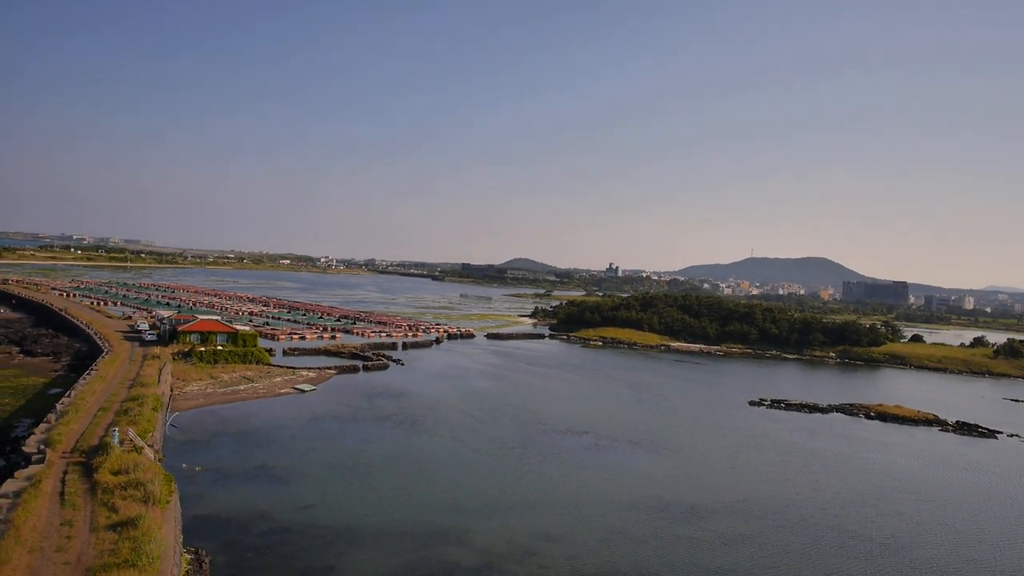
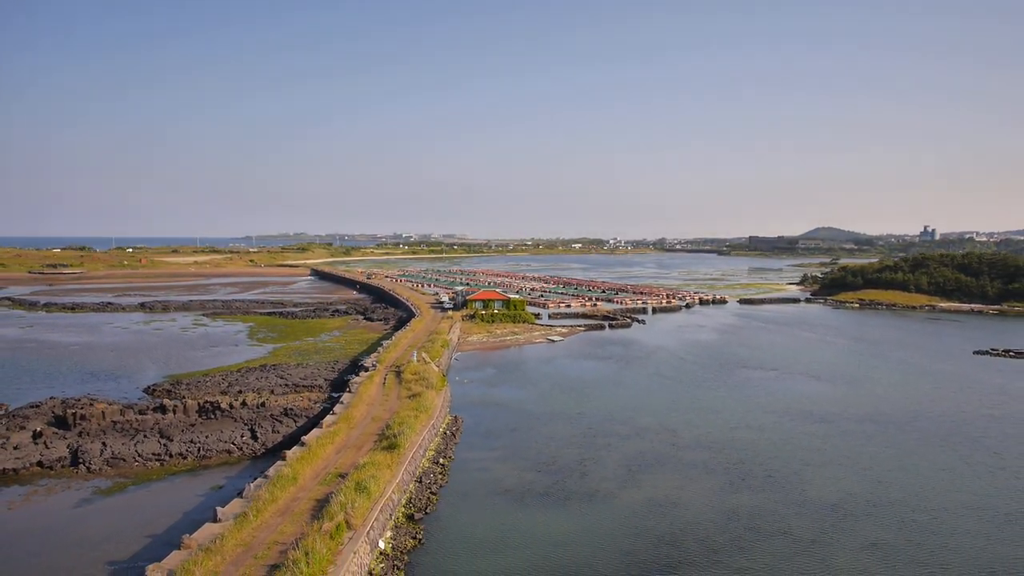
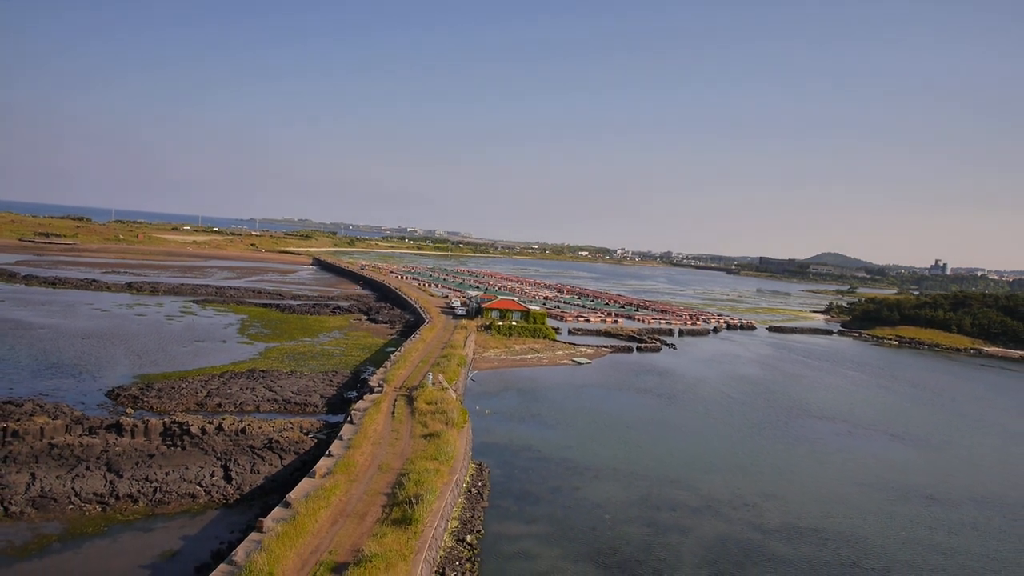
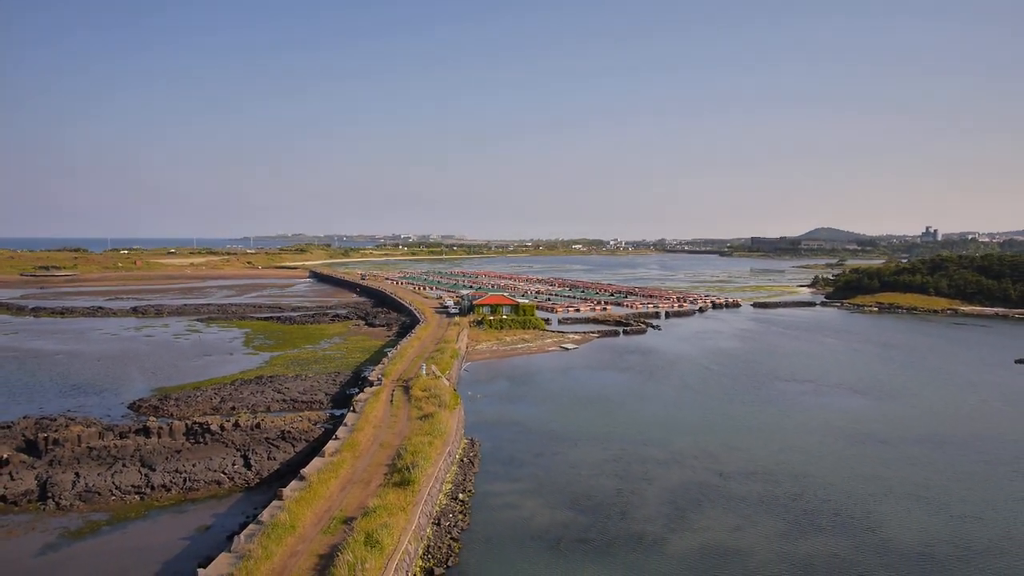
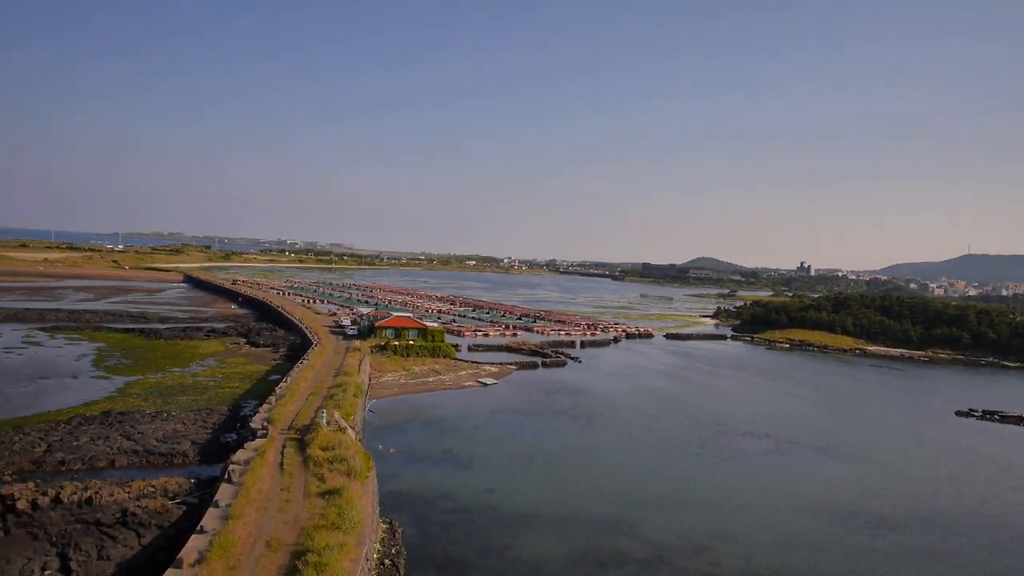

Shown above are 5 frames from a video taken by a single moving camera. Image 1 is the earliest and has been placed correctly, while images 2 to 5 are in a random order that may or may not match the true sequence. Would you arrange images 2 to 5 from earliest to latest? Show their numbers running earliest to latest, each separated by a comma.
5, 3, 4, 2
